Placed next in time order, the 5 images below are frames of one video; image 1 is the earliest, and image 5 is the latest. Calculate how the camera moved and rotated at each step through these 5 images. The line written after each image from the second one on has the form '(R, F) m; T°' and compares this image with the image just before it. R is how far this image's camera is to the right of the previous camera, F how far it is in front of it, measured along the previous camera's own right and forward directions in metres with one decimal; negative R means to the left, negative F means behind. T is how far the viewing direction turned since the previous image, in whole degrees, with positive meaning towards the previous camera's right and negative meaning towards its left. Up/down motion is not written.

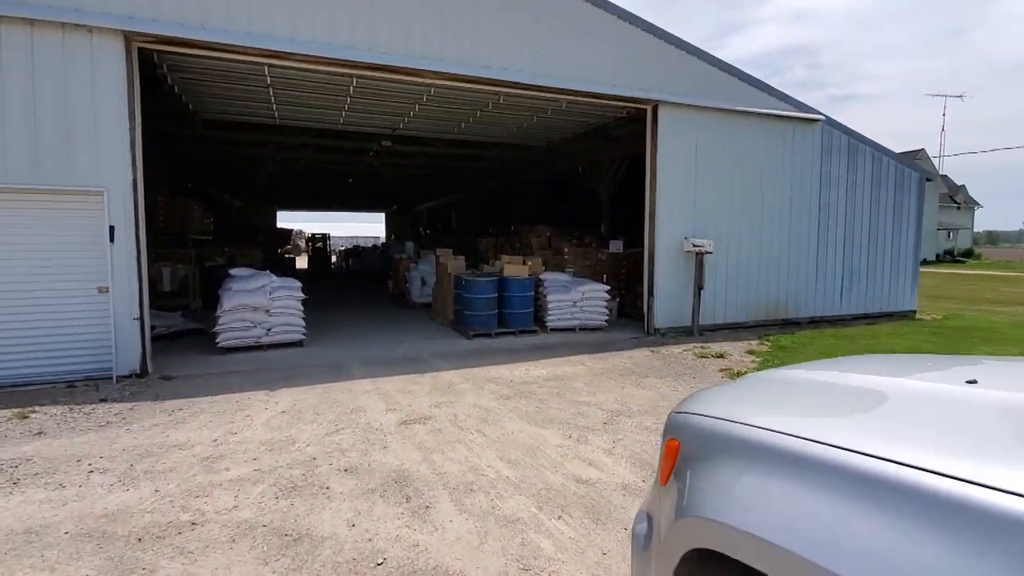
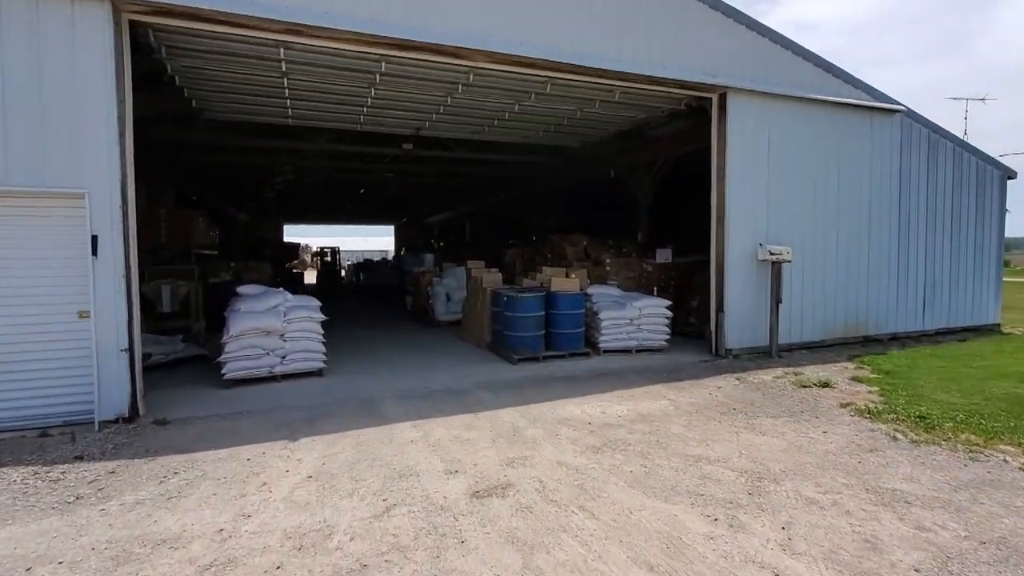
(-0.6, +1.0) m; 0°
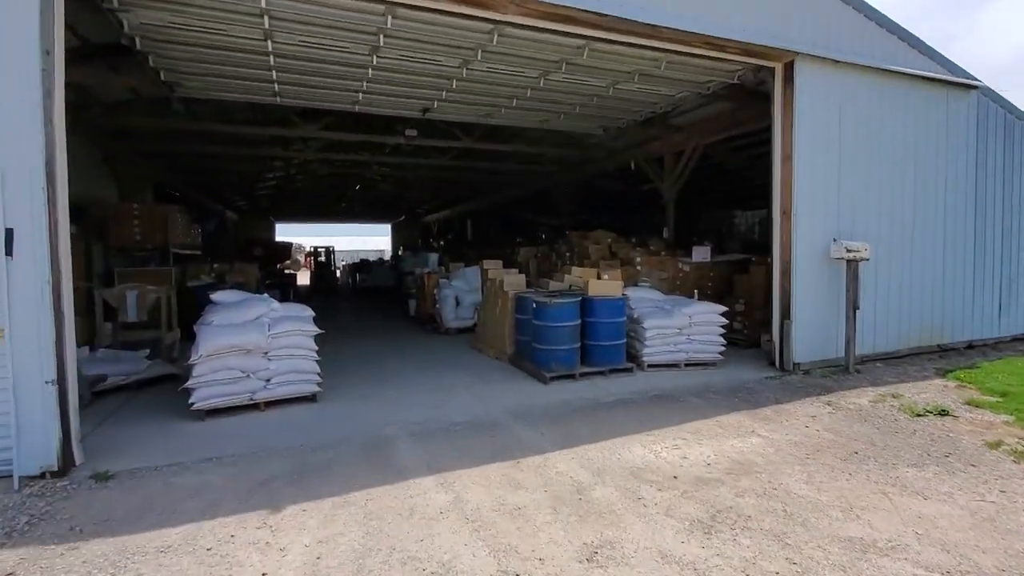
(-0.4, +1.1) m; +1°
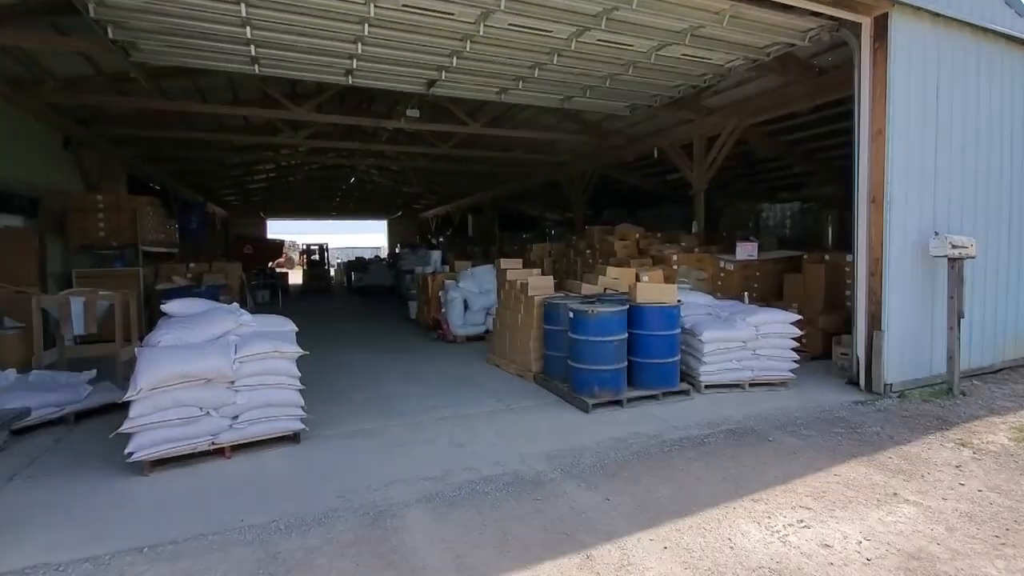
(-0.3, +1.1) m; 0°
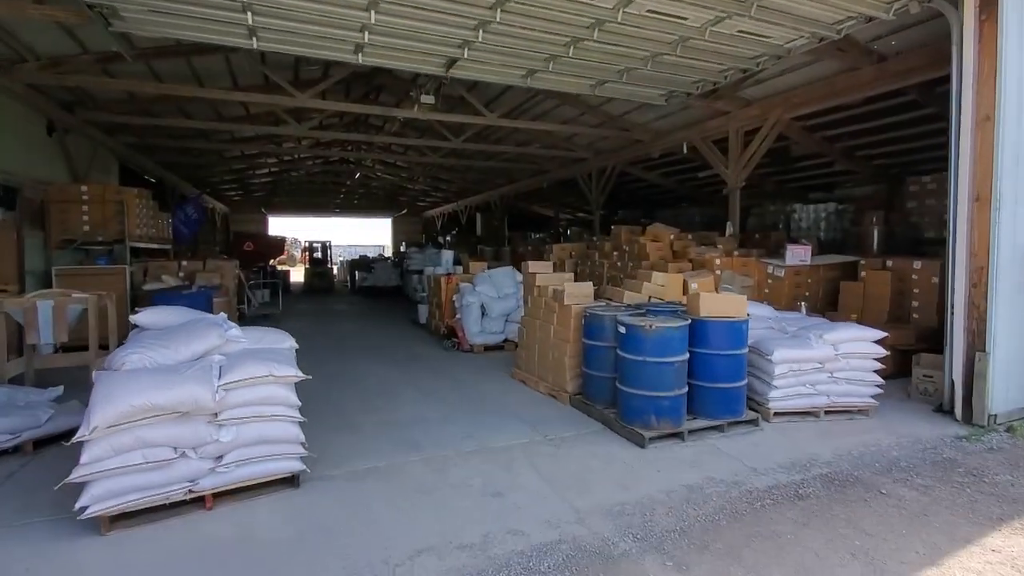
(-0.3, +0.7) m; 0°
